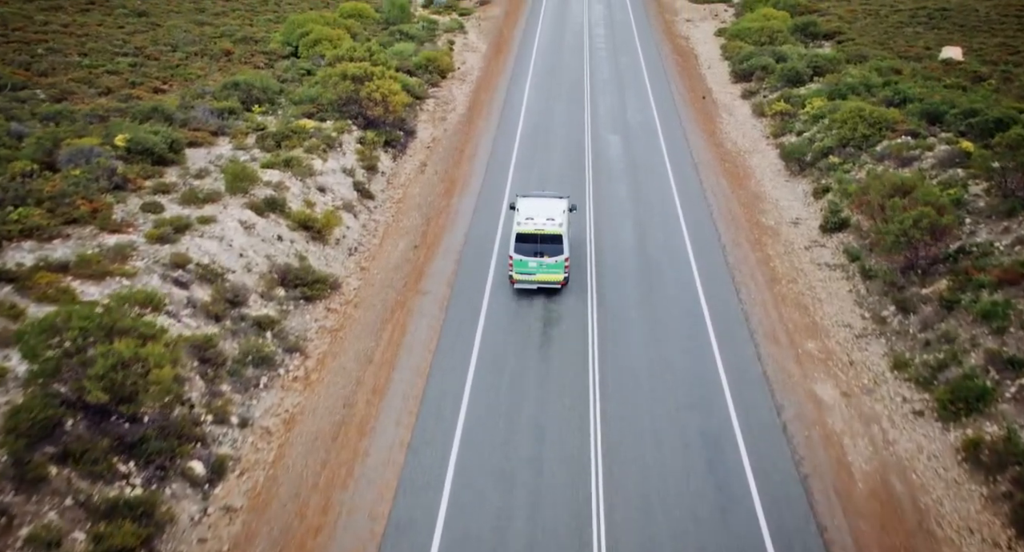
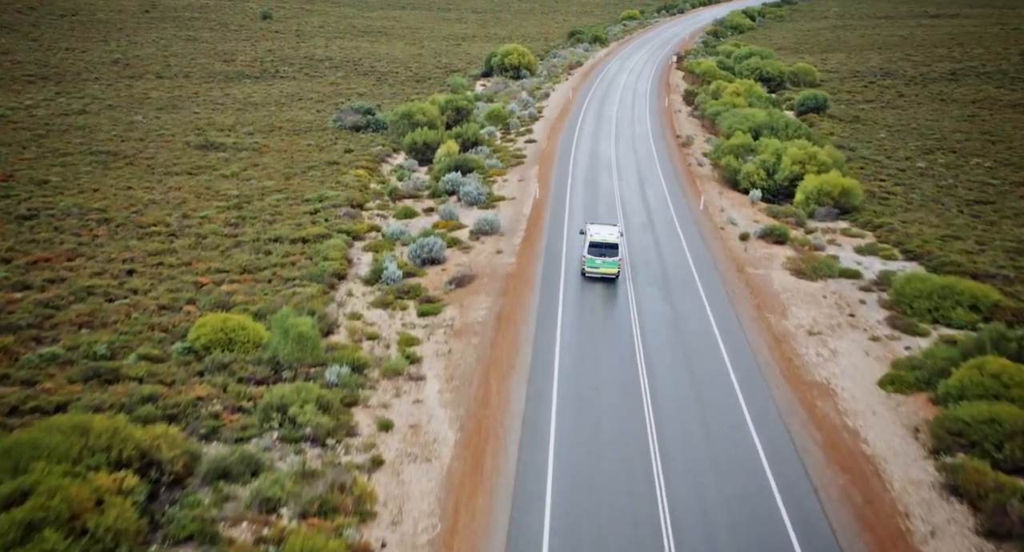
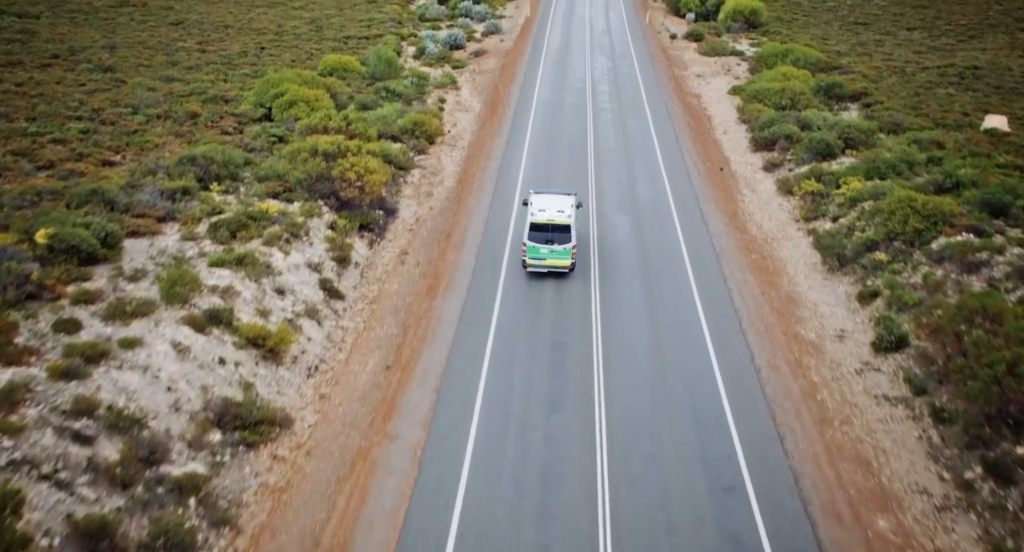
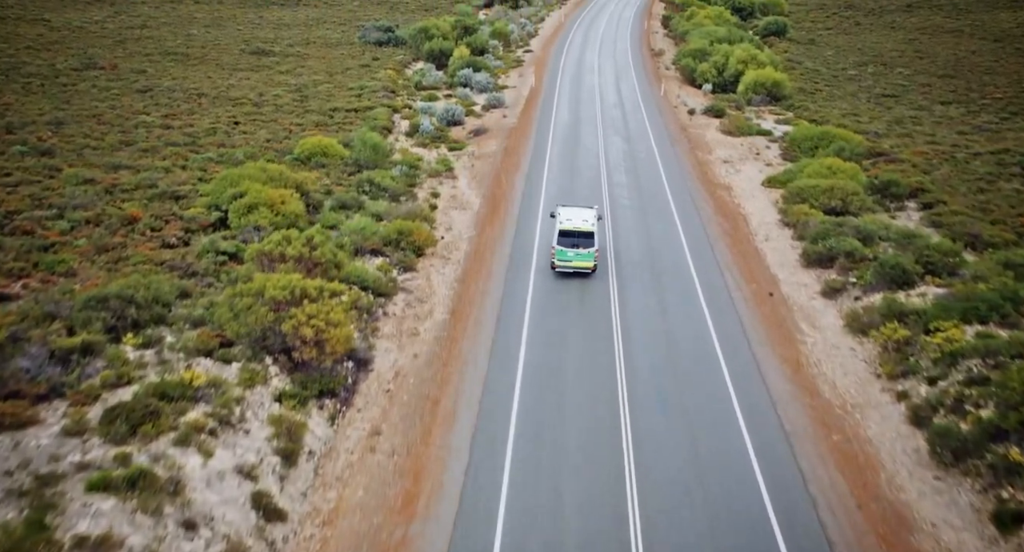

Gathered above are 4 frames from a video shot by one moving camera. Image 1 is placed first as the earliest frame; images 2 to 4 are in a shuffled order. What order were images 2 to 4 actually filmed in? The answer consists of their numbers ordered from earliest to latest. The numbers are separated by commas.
3, 4, 2
